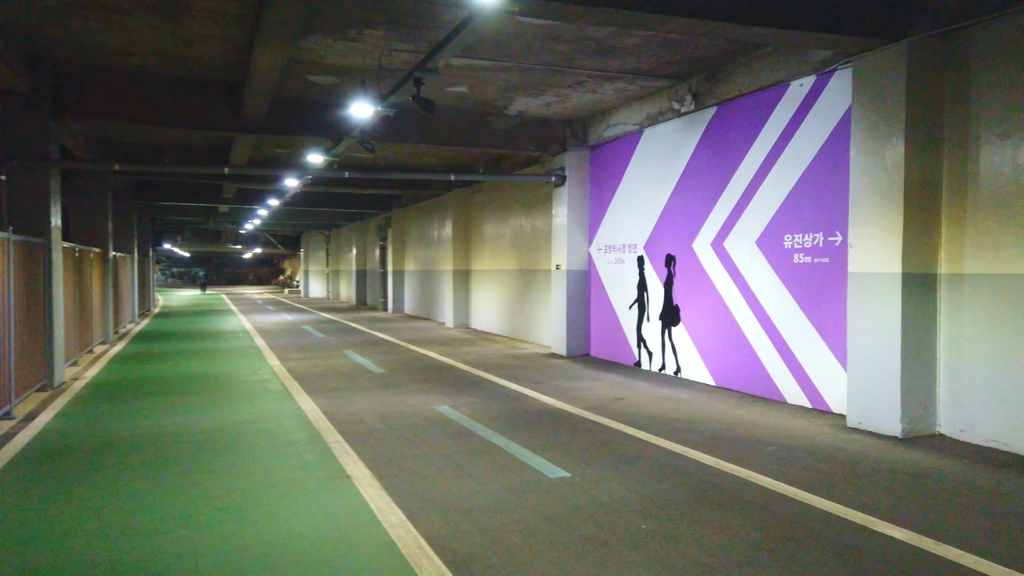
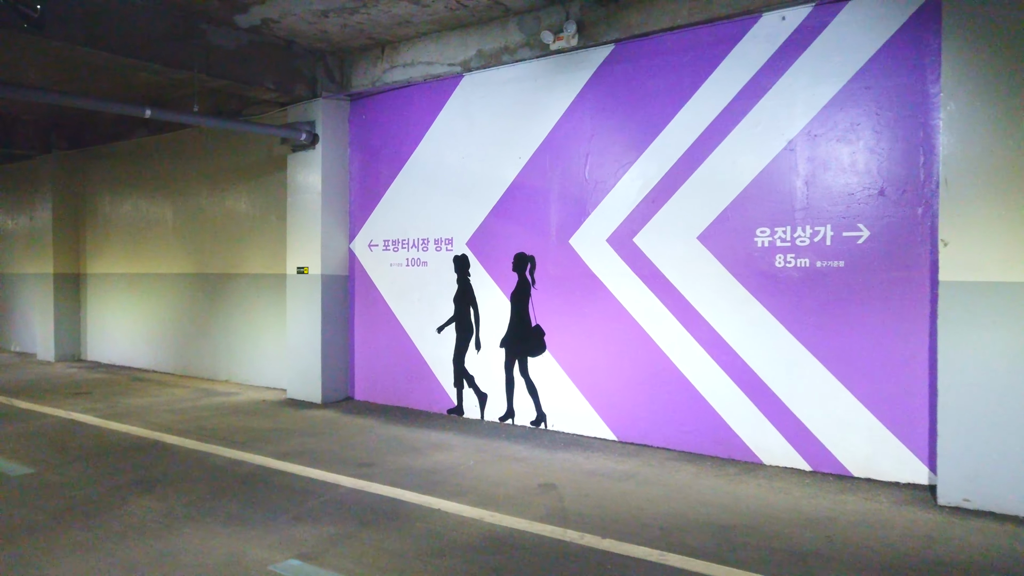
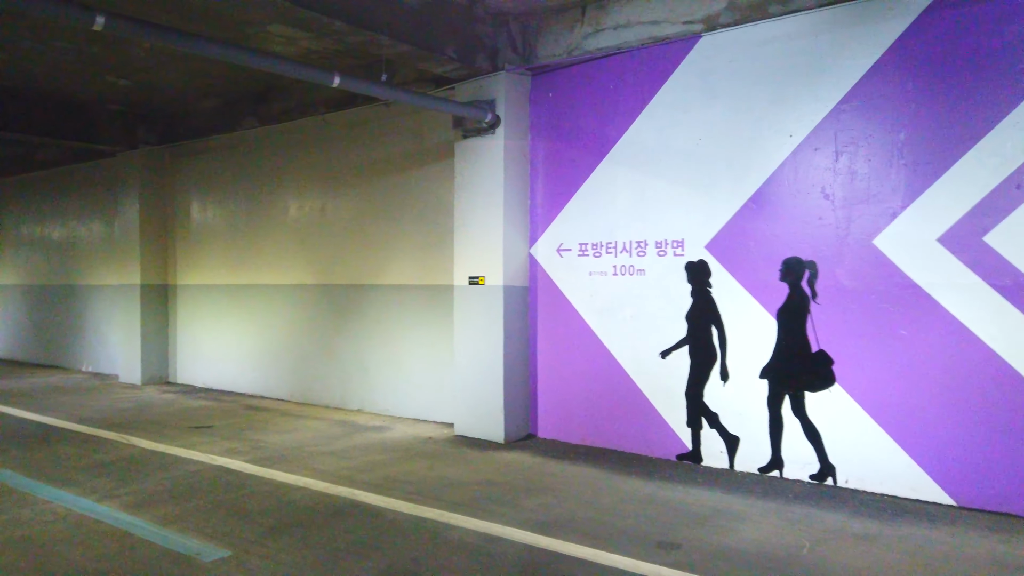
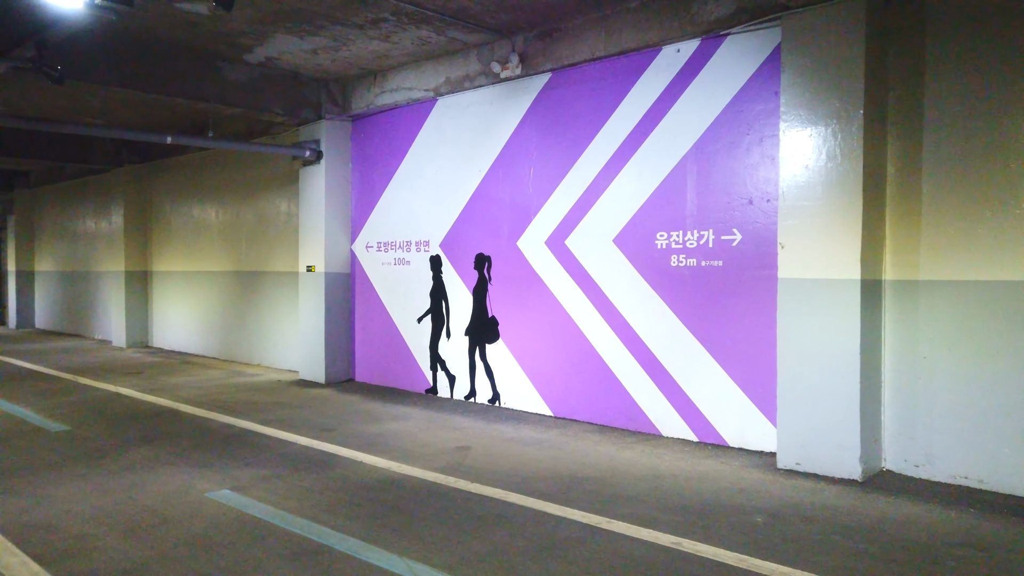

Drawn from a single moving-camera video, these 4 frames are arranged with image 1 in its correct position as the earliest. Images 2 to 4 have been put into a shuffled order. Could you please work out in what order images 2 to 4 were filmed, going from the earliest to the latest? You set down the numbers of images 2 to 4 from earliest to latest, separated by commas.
4, 2, 3
